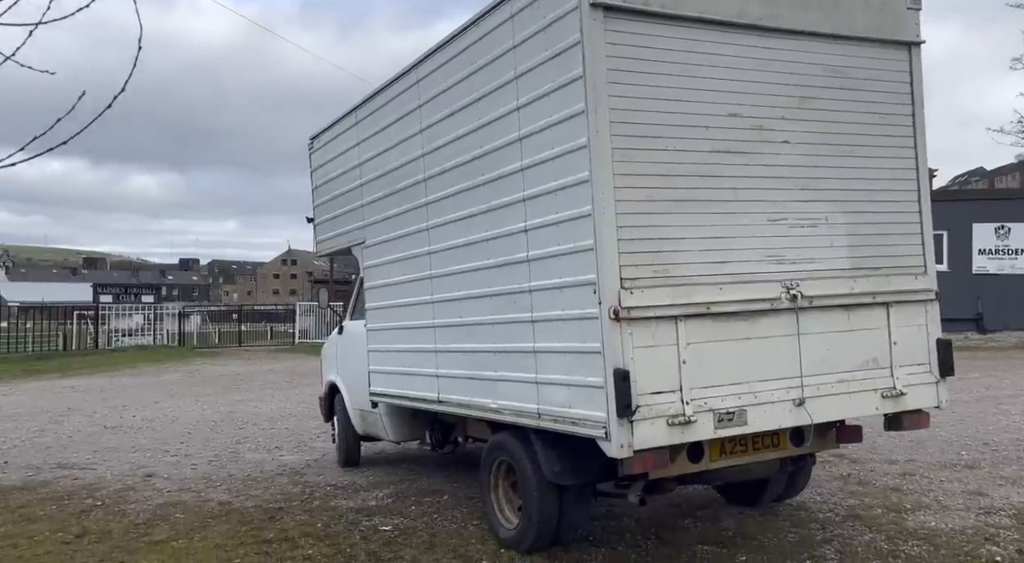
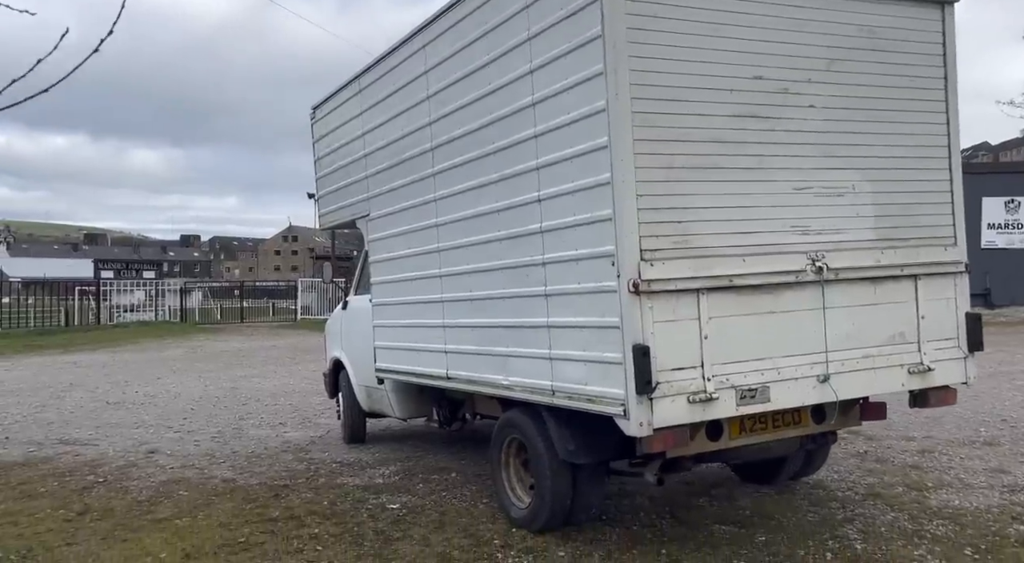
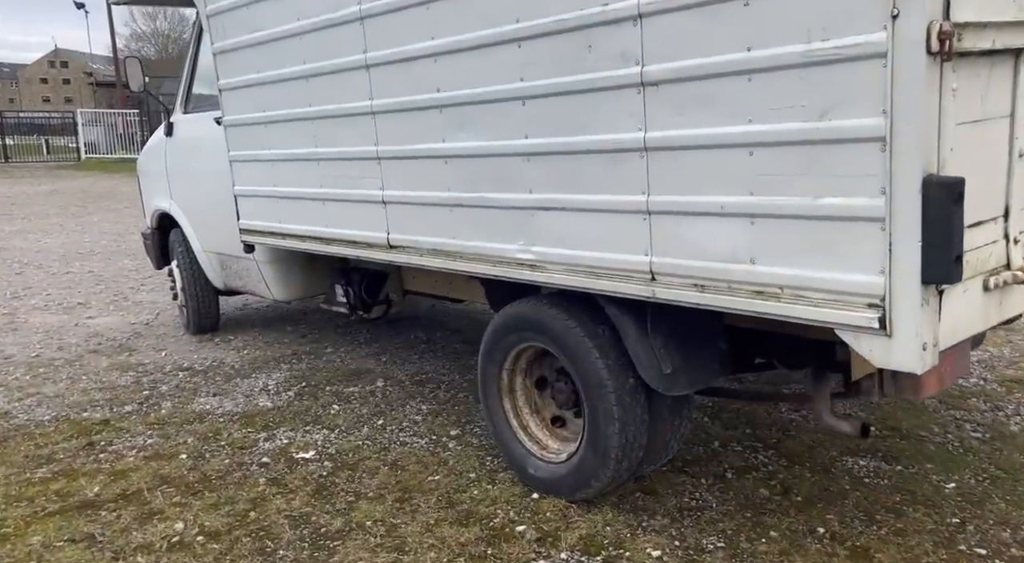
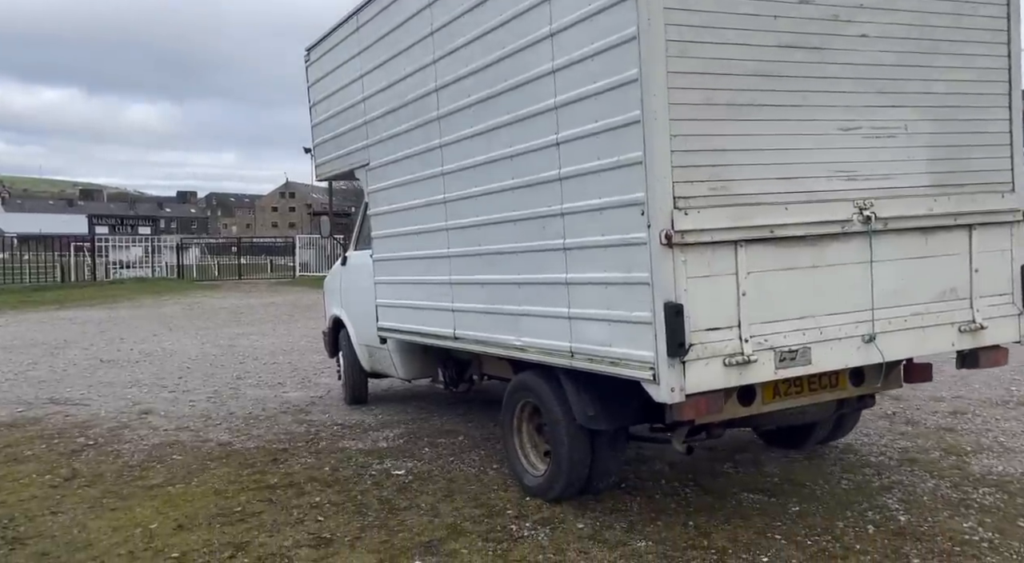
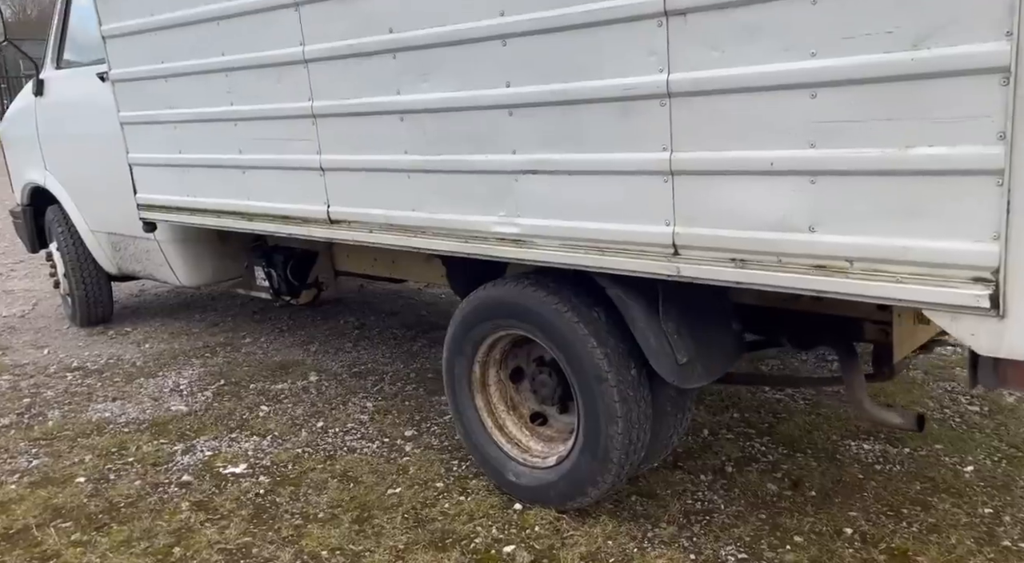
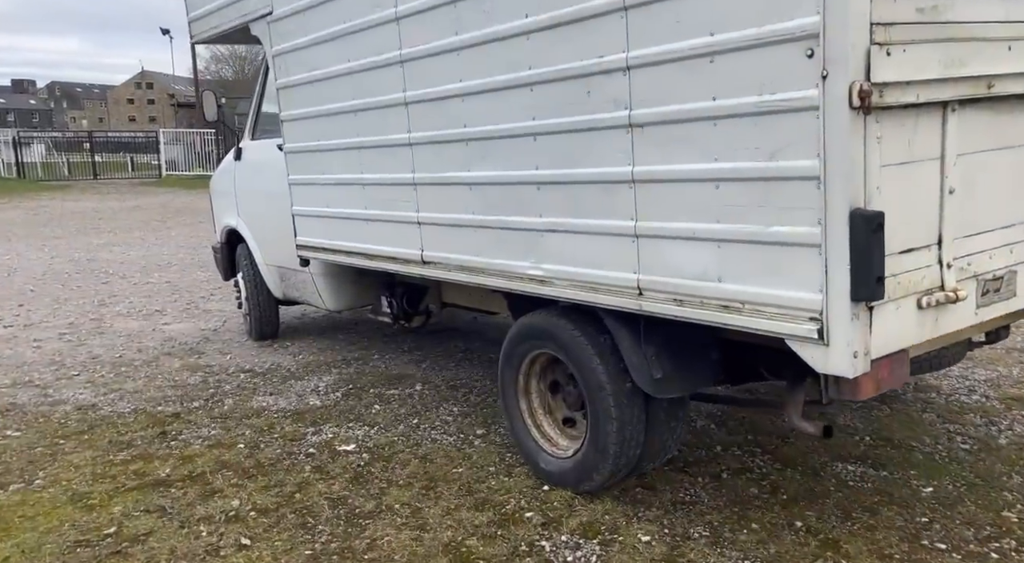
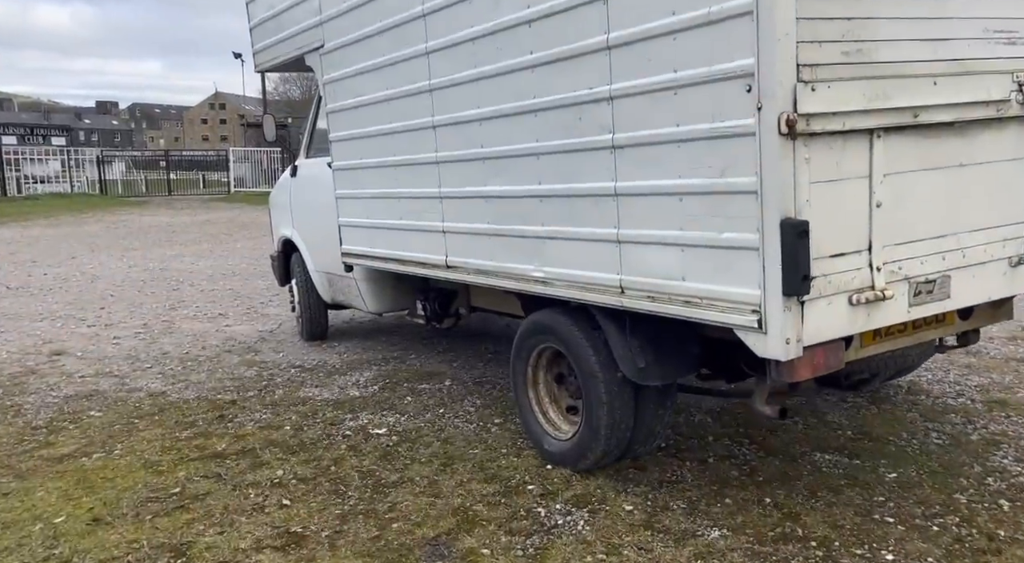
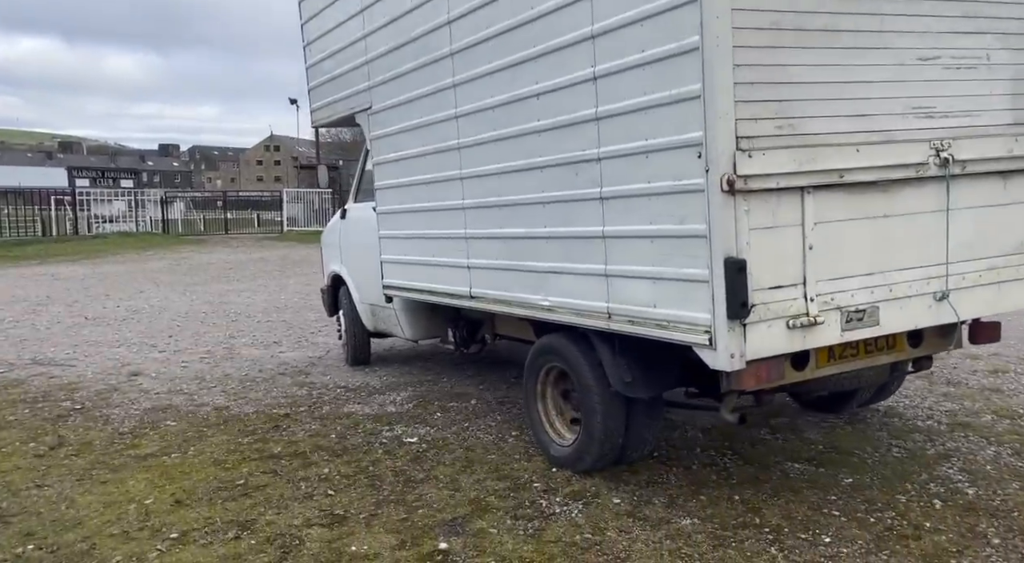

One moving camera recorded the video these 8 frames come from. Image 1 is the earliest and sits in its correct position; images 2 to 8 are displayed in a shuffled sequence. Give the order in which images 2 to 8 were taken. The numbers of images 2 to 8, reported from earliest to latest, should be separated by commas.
2, 4, 8, 7, 6, 3, 5
